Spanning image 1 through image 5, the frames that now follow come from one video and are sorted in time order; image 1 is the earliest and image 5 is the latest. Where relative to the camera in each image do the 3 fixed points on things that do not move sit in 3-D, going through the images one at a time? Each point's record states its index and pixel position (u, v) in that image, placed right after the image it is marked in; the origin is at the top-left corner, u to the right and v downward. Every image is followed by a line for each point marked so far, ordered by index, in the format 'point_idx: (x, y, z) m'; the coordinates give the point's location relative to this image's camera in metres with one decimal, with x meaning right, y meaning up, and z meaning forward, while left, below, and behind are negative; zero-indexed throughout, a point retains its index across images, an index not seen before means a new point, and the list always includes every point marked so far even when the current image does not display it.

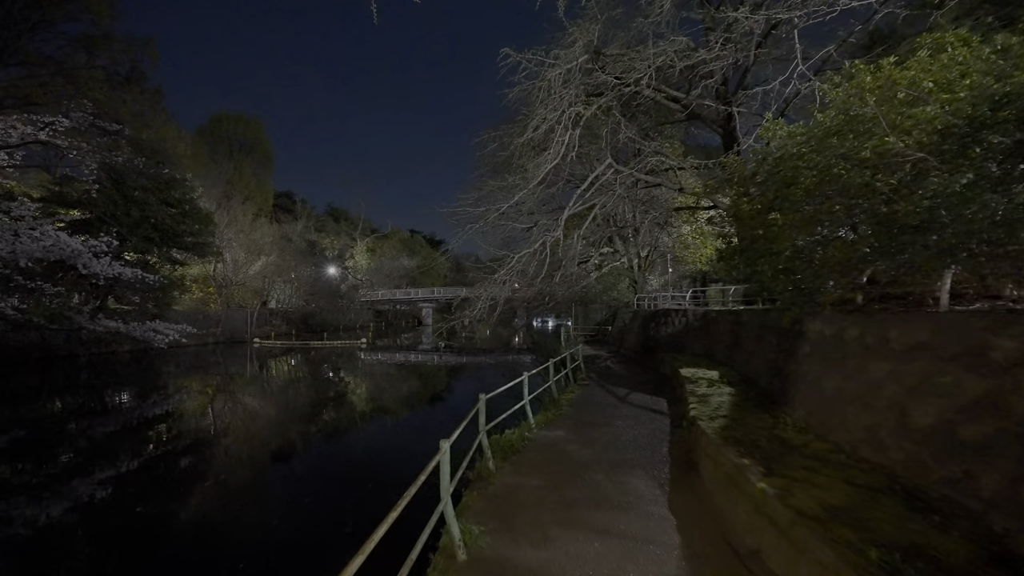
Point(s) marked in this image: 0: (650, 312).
0: (+3.5, -0.6, +11.7) m
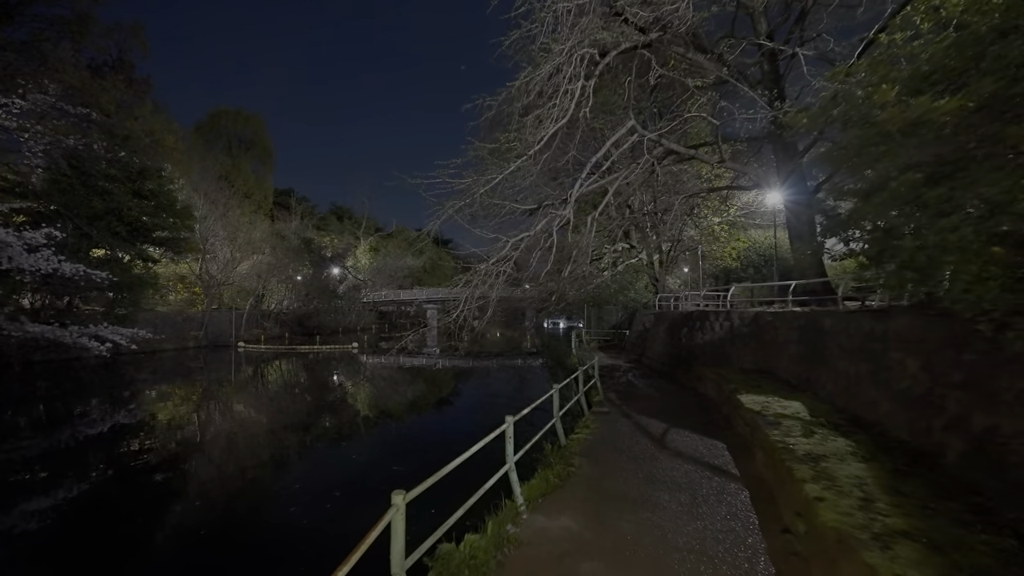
0: (+3.5, -0.6, +9.7) m
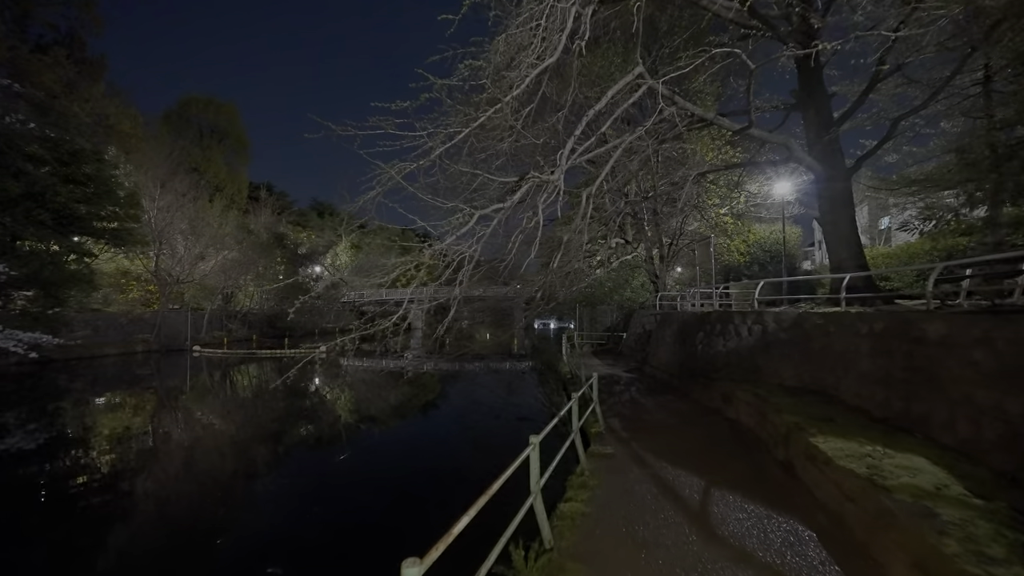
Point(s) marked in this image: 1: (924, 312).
0: (+3.1, -0.5, +8.1) m
1: (+3.3, -0.2, +3.7) m
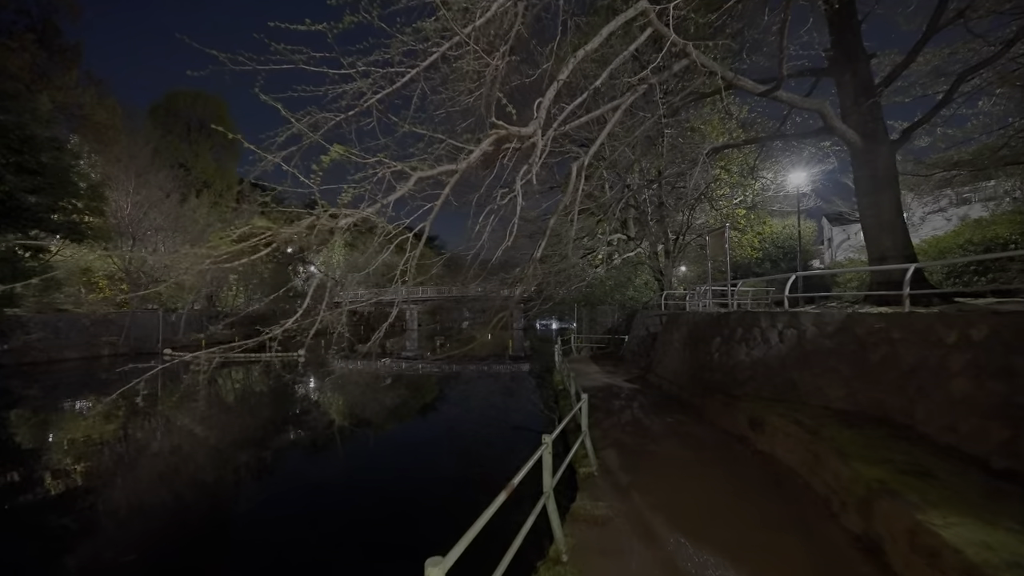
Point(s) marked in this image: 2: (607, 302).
0: (+2.8, -0.5, +6.8) m
1: (+3.0, -0.1, +2.5) m
2: (+3.8, -0.6, +18.2) m
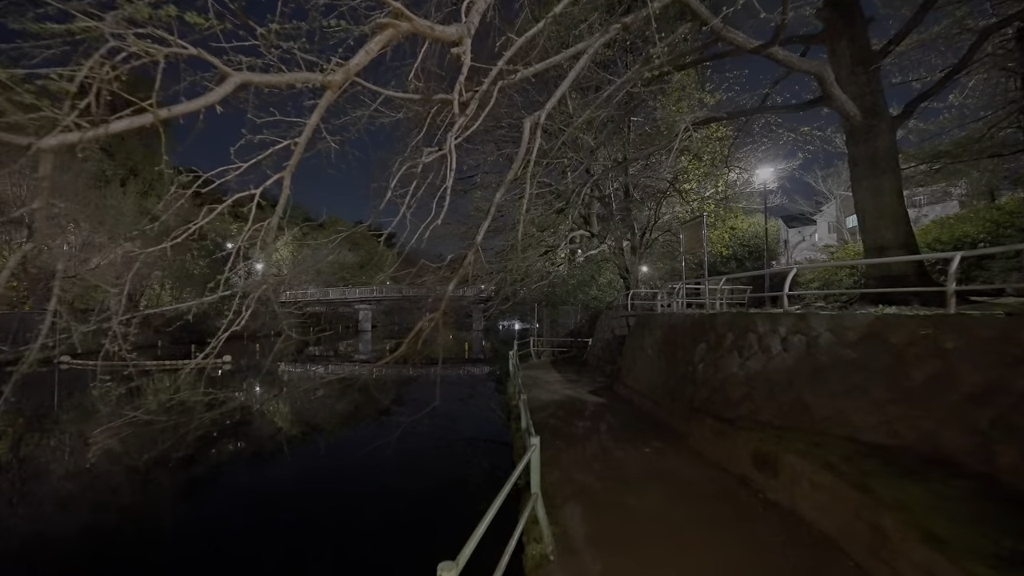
0: (+2.1, -0.4, +5.8) m
1: (+2.7, -0.1, +1.4) m
2: (+2.2, -0.5, +17.1) m
